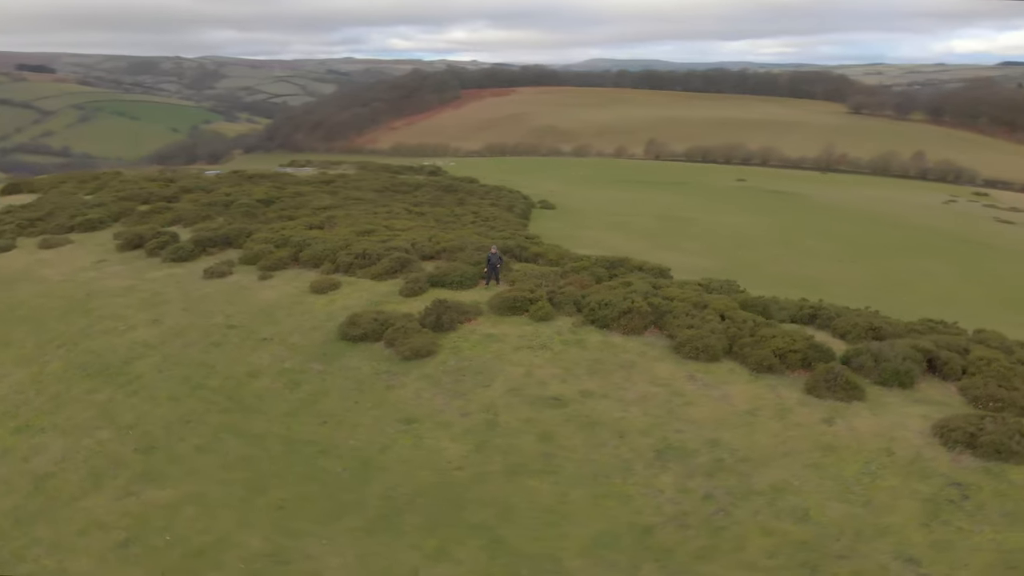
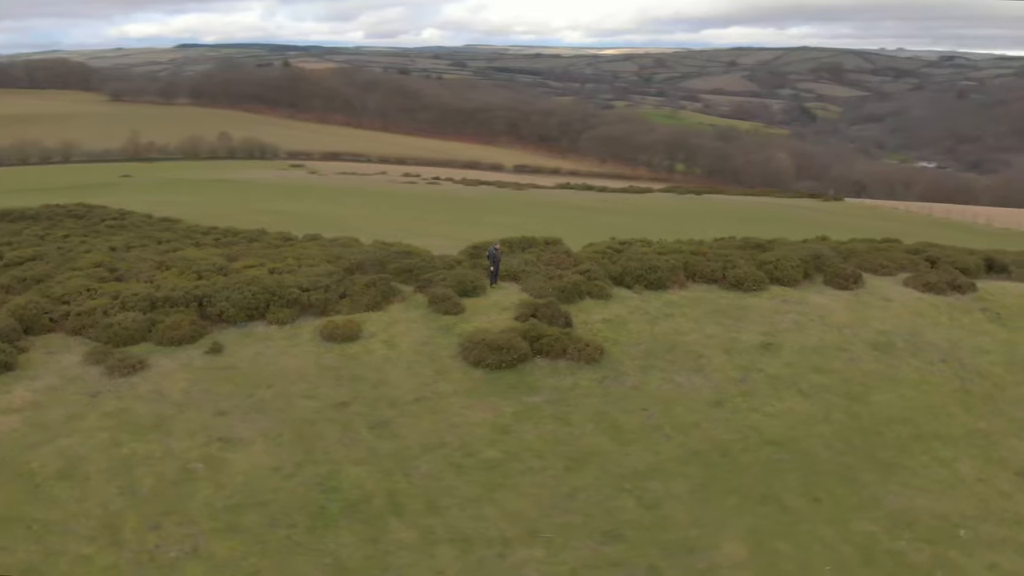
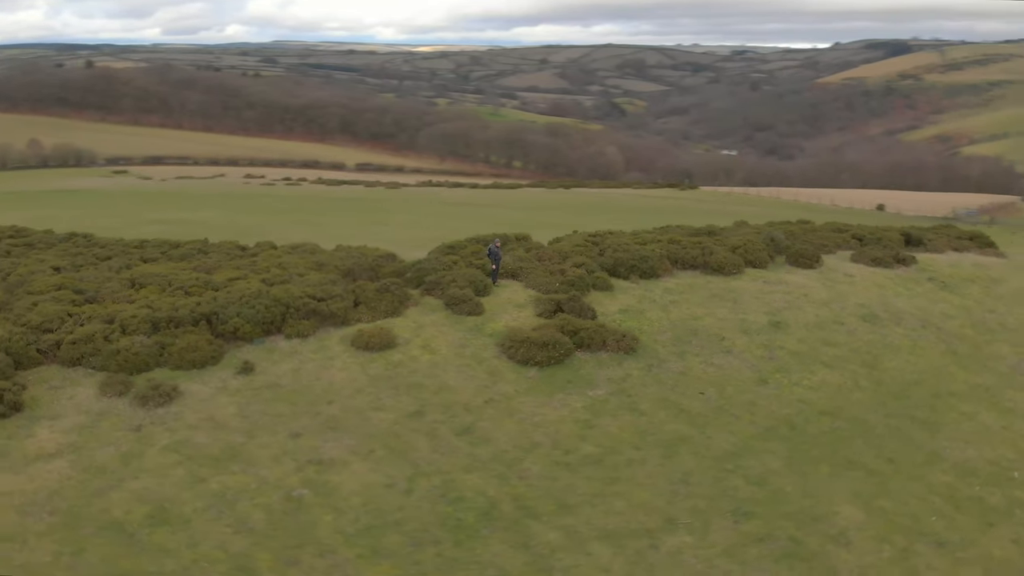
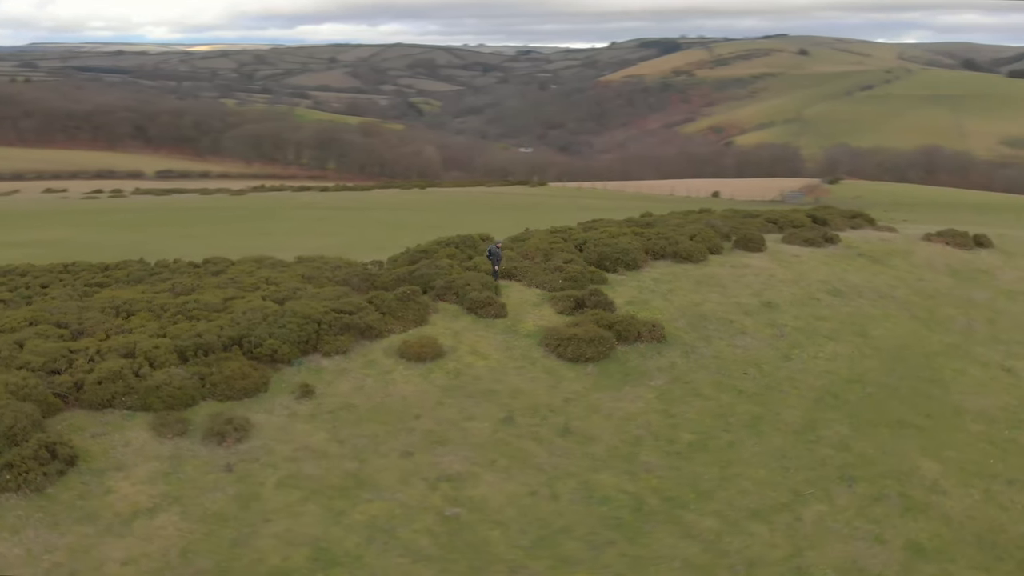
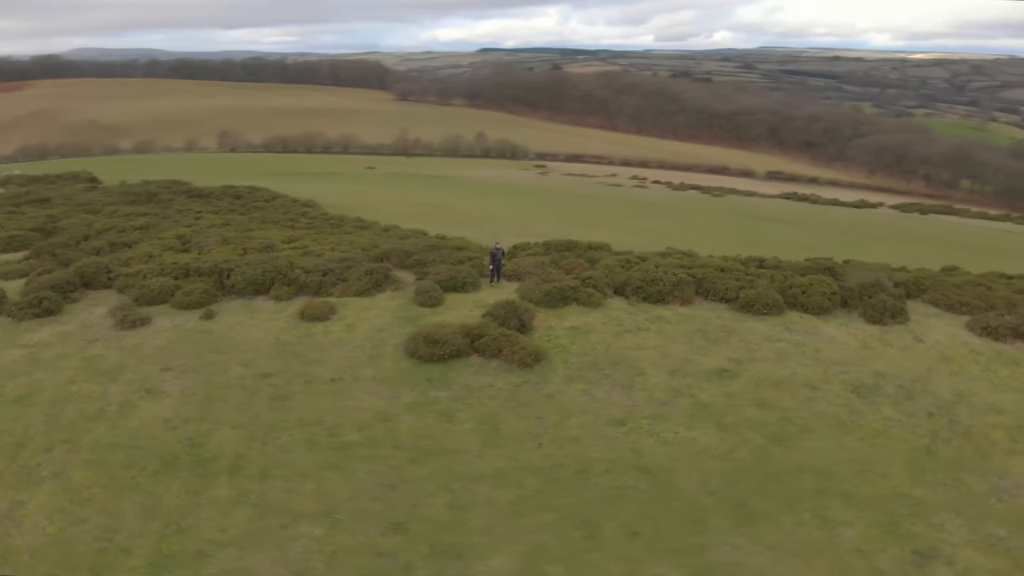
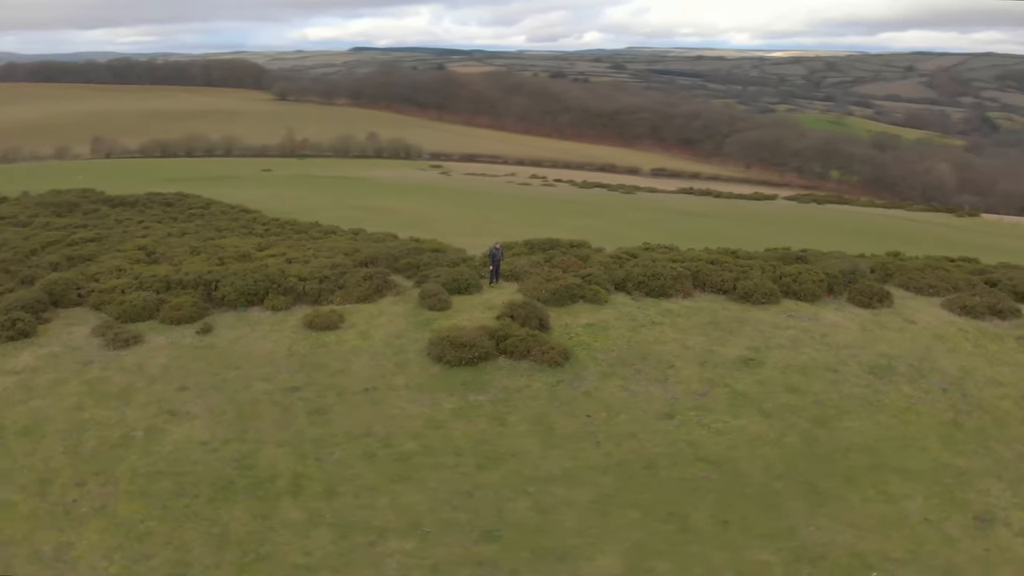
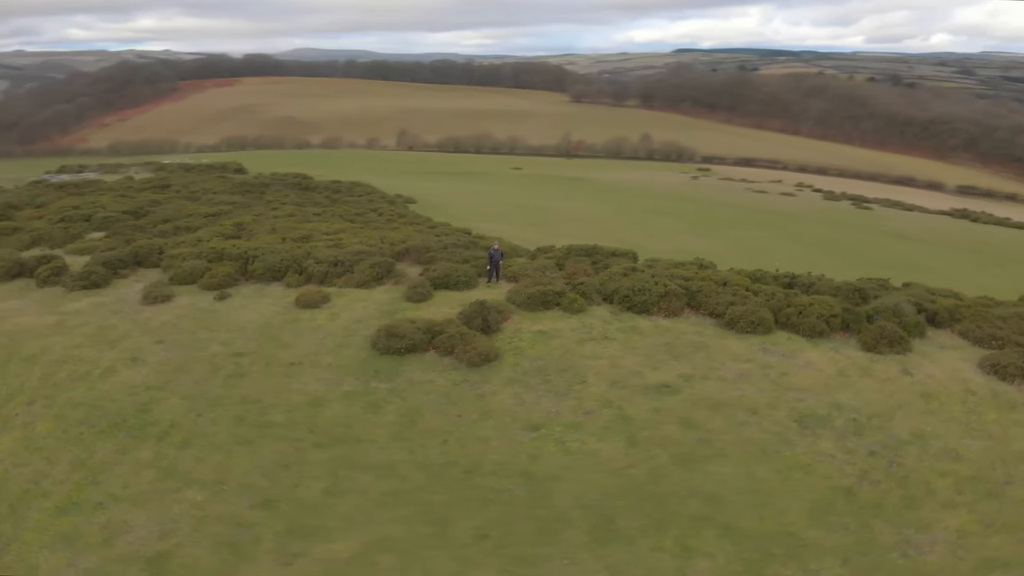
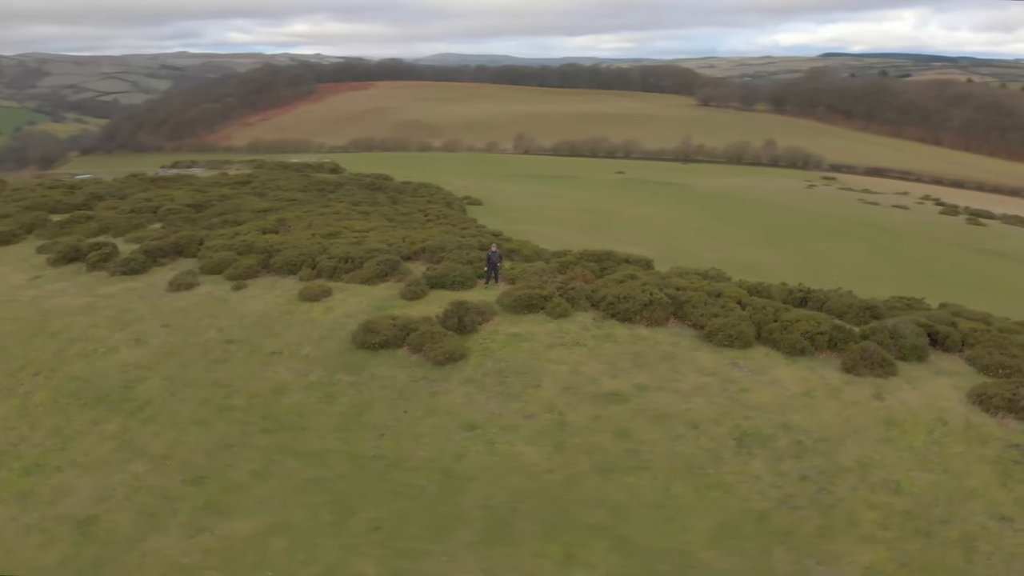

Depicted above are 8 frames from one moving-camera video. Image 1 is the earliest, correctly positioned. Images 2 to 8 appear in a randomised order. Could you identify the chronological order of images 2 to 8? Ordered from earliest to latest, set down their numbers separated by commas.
8, 7, 5, 6, 2, 3, 4
